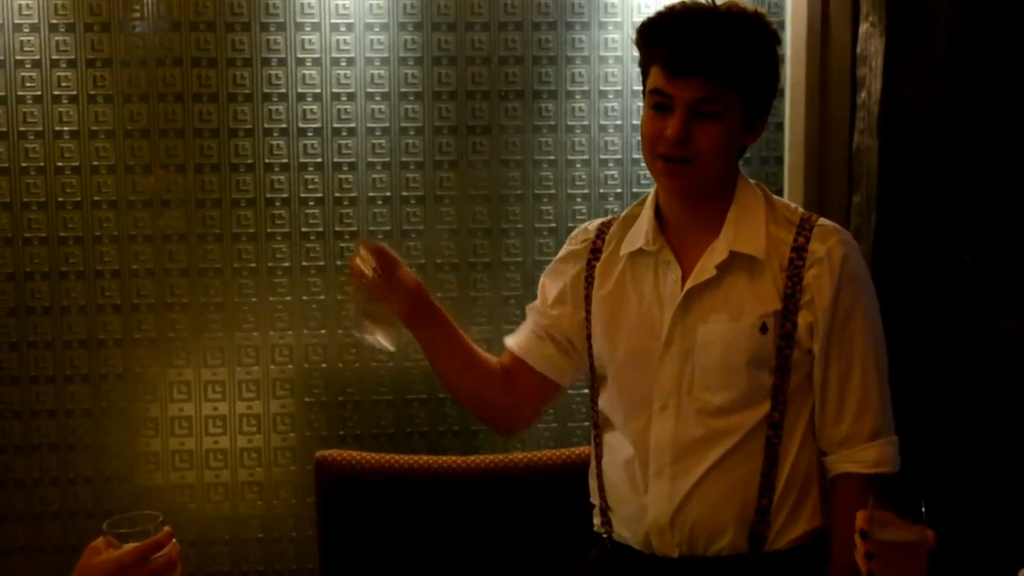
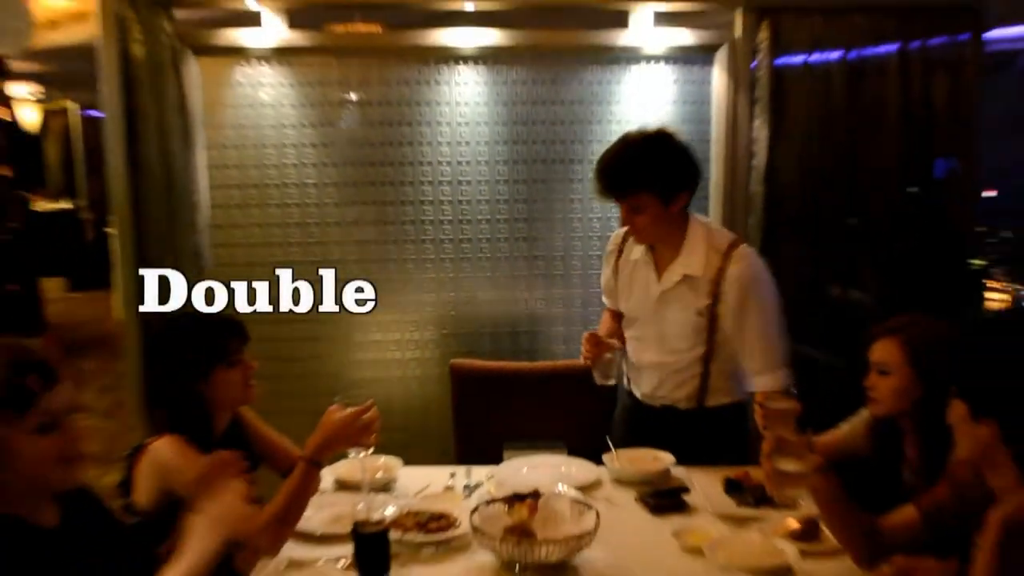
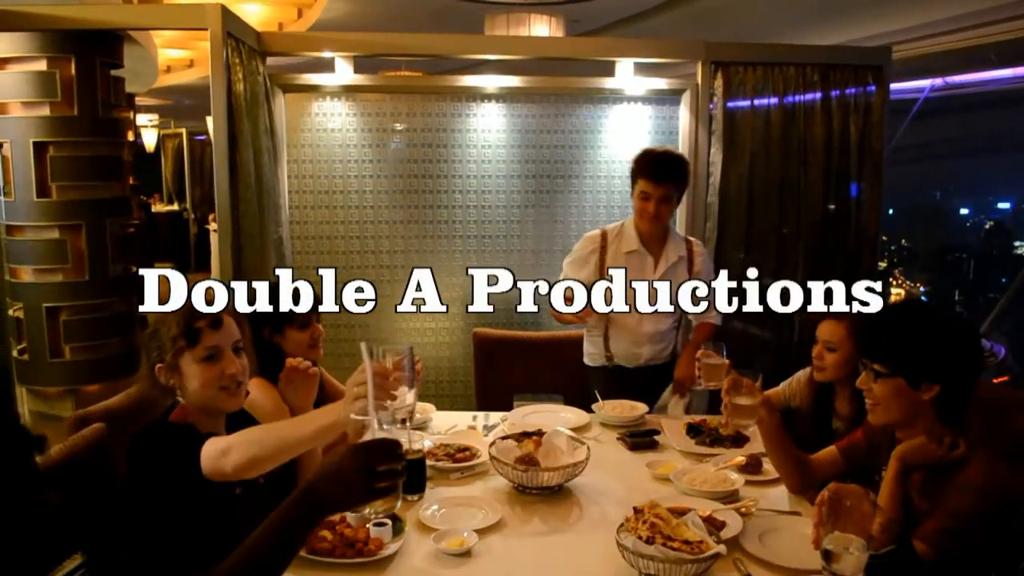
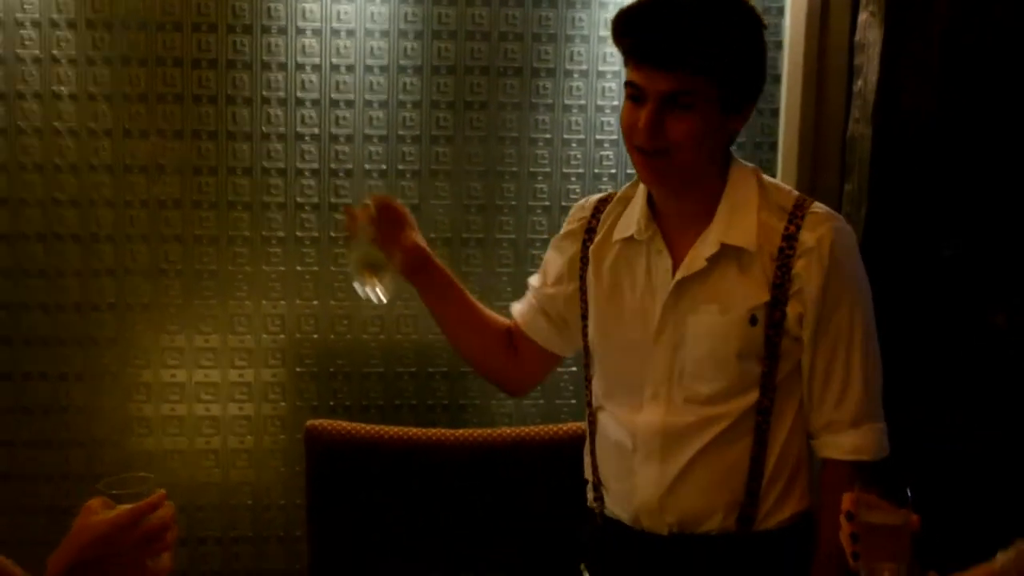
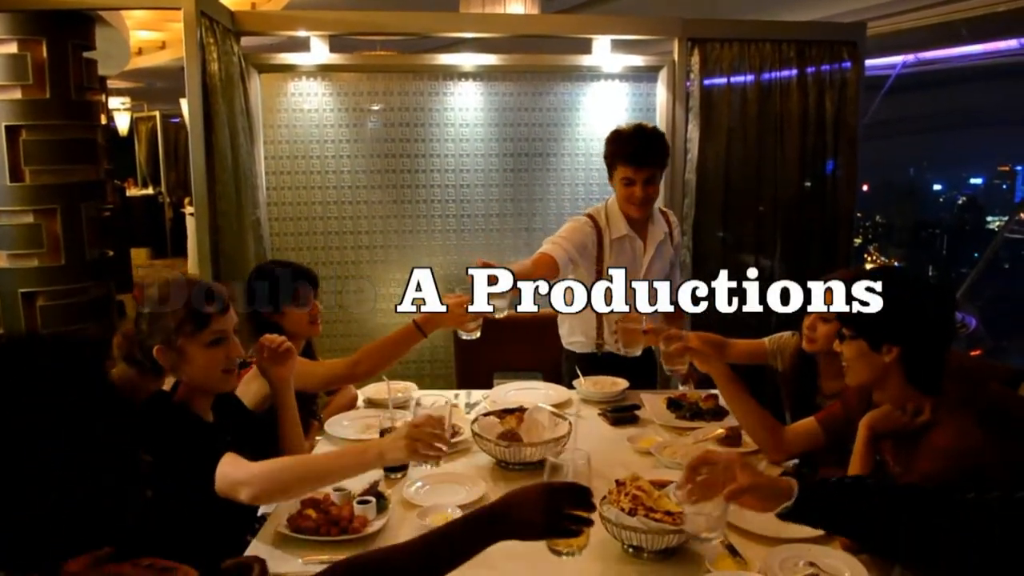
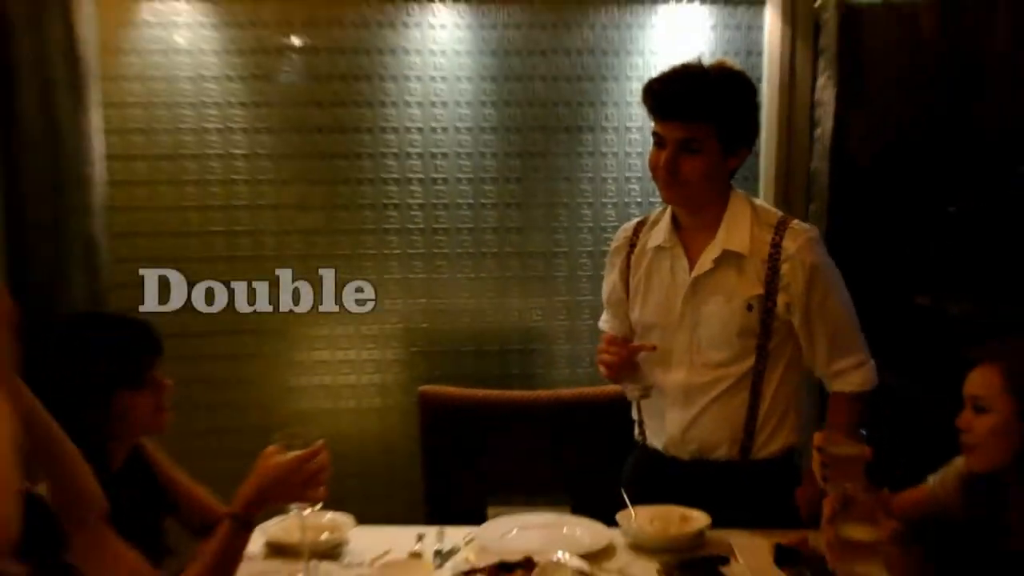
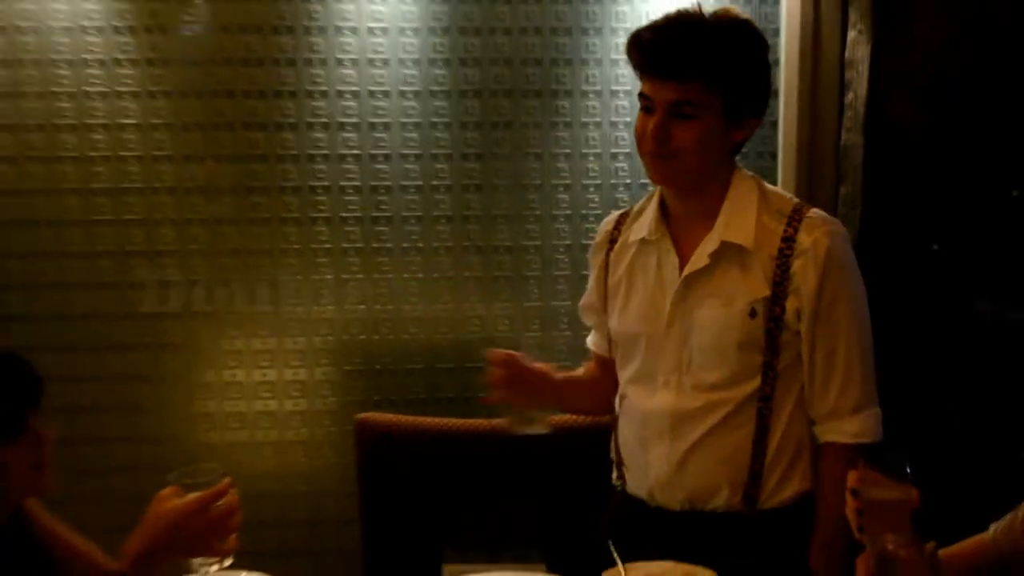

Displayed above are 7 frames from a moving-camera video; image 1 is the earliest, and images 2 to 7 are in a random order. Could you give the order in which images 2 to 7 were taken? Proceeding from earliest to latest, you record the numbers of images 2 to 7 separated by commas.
4, 7, 6, 2, 3, 5
